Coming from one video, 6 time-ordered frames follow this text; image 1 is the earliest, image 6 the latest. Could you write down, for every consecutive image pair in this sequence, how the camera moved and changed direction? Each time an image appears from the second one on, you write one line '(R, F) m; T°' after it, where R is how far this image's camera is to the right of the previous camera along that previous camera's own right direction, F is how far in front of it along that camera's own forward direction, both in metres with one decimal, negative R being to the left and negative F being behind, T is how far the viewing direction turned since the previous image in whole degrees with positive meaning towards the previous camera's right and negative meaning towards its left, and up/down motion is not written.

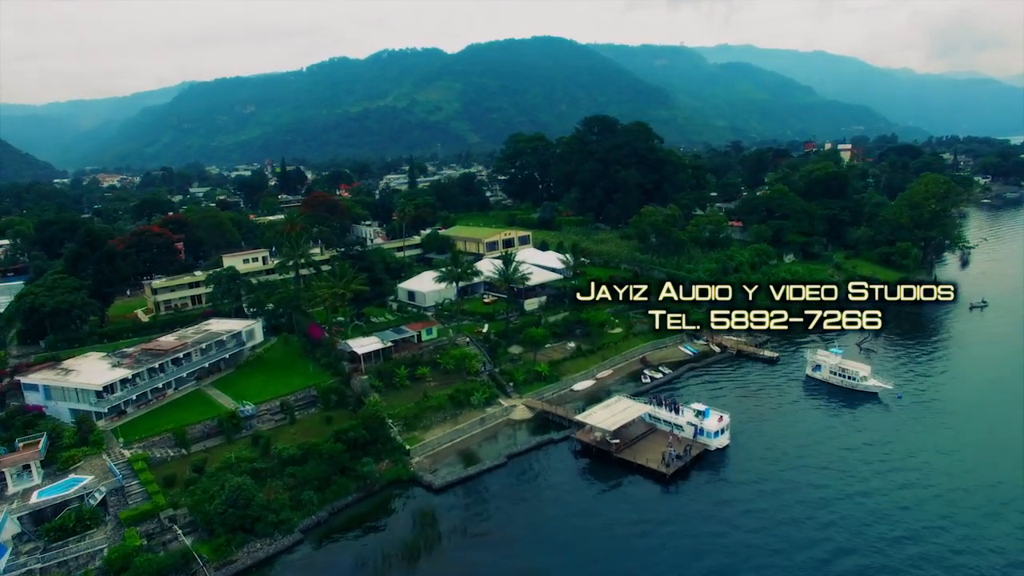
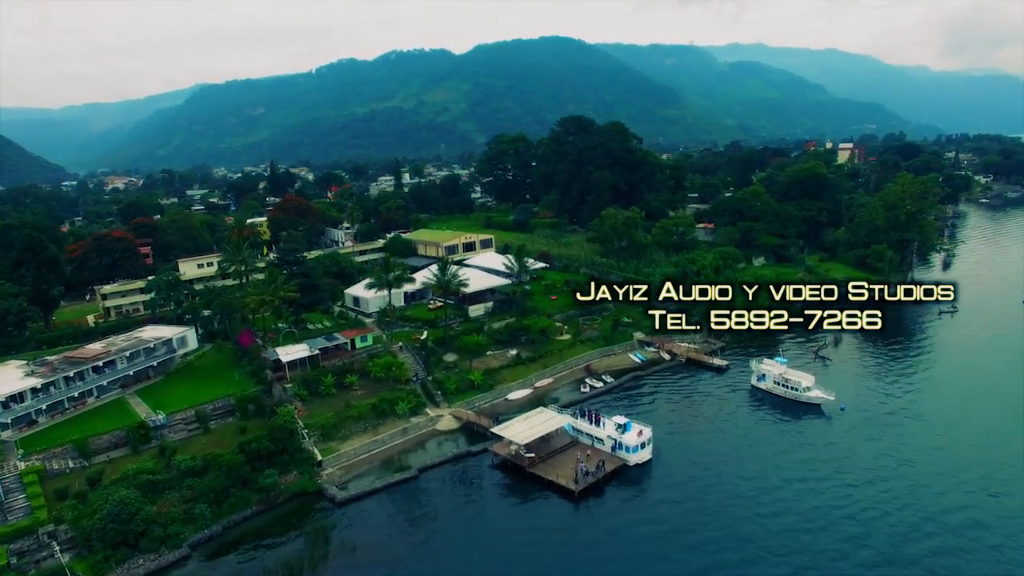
(+7.0, +1.4) m; -1°
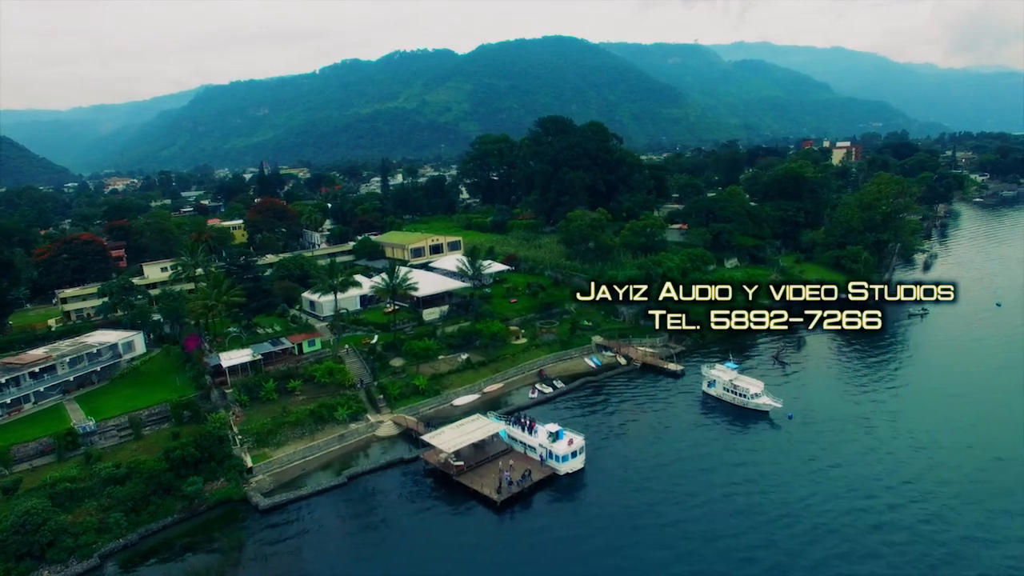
(+5.3, +0.8) m; -1°
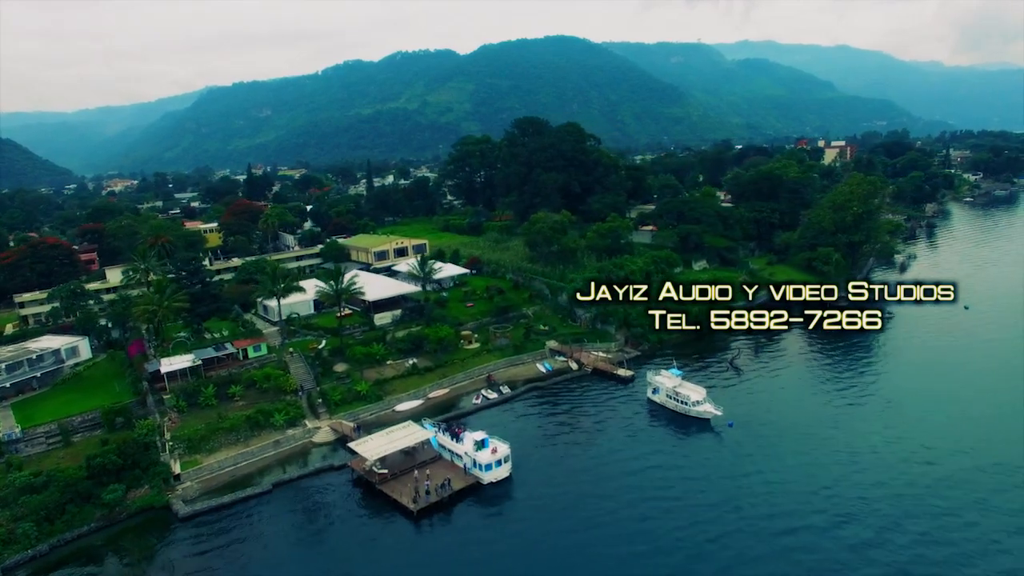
(+5.5, +0.5) m; -1°
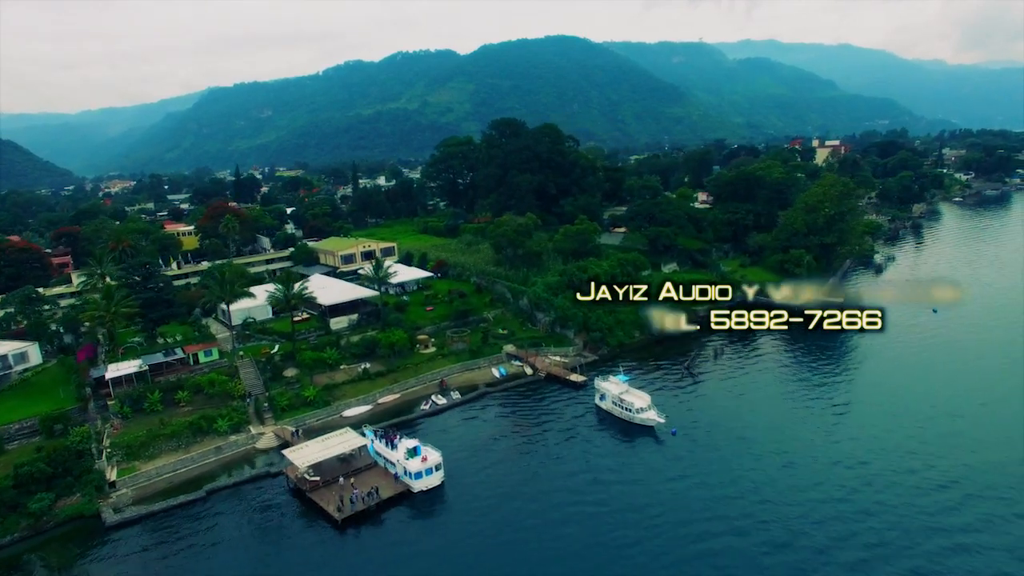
(+4.9, +0.3) m; 0°
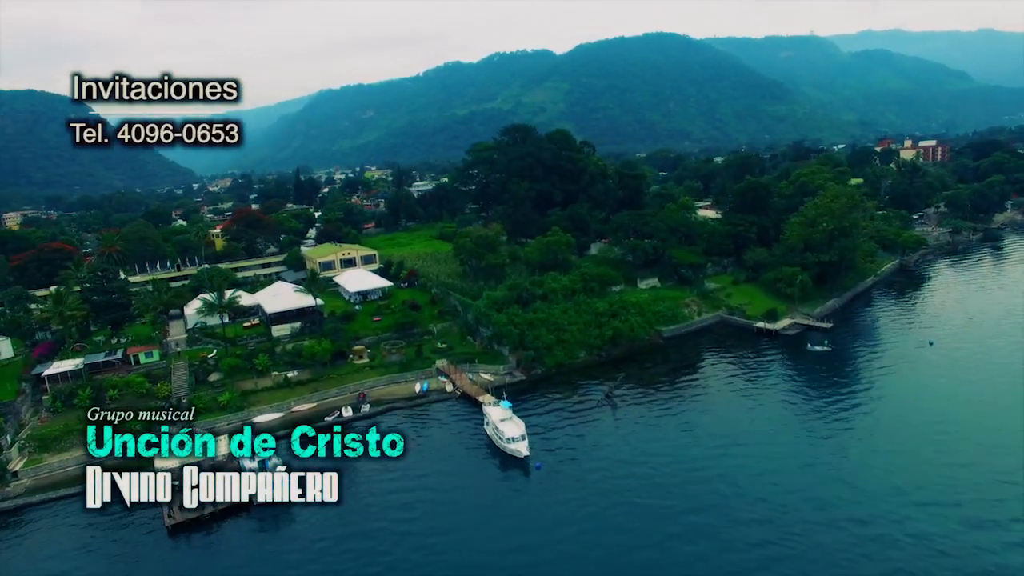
(+17.0, +2.0) m; -9°
